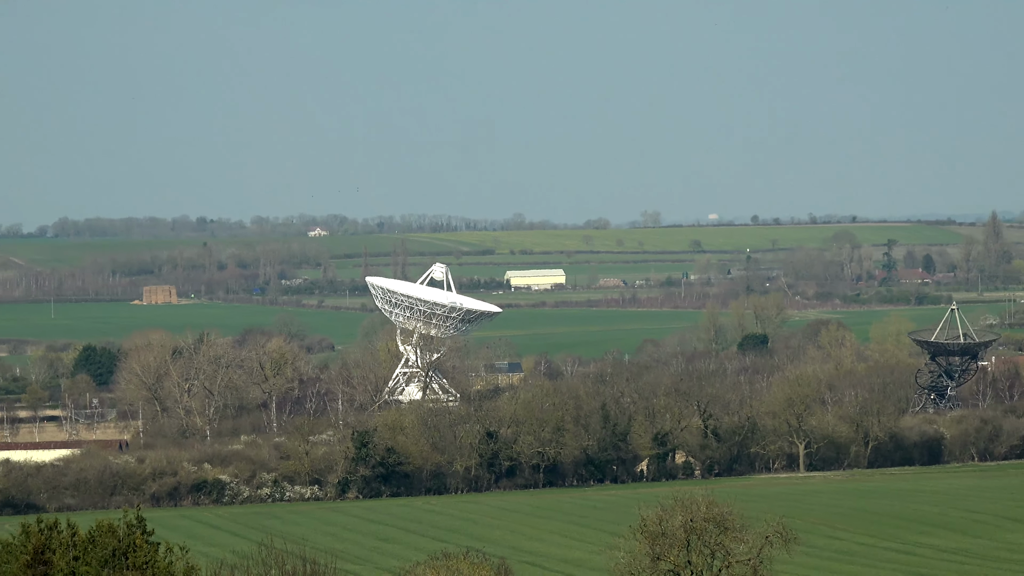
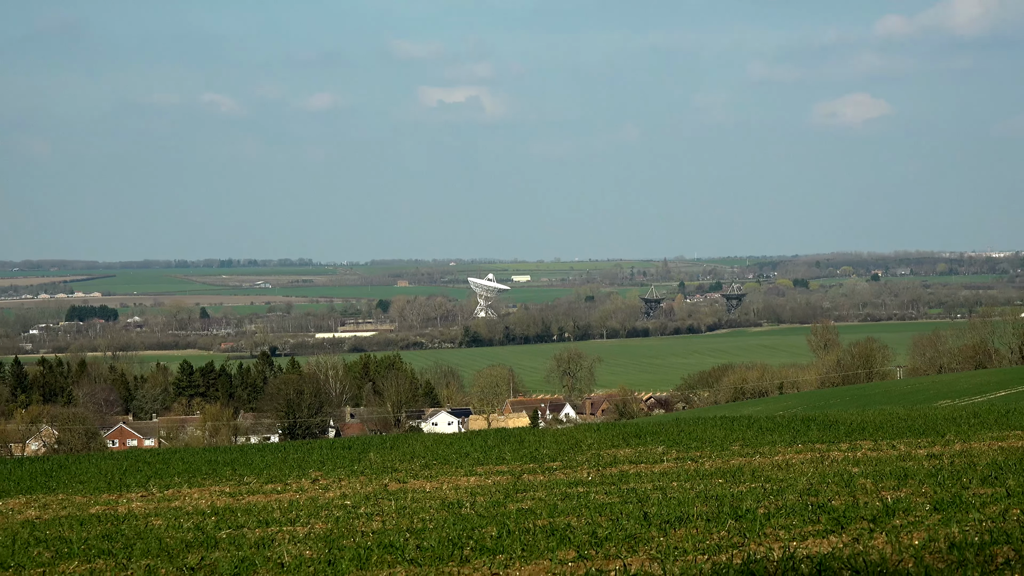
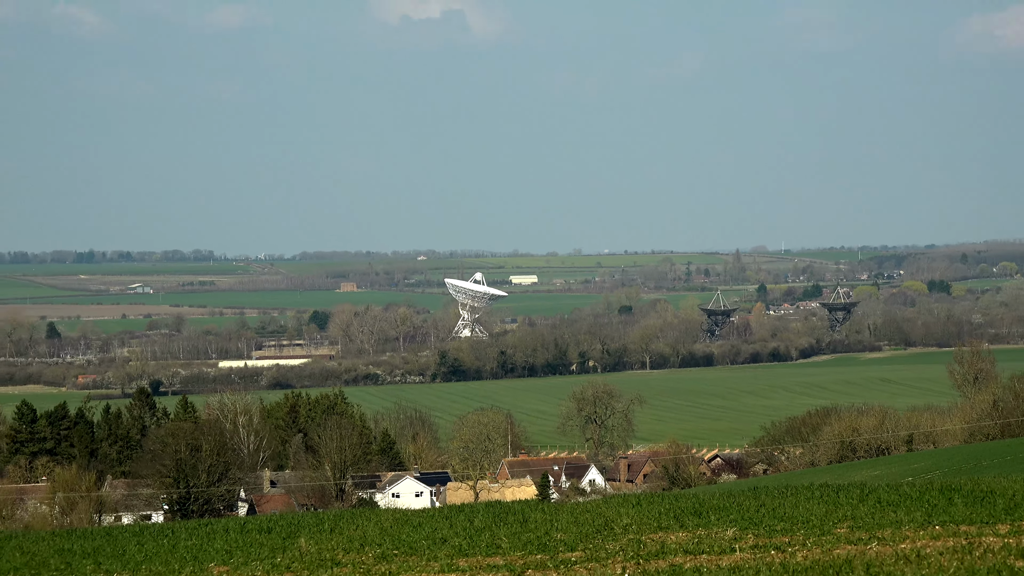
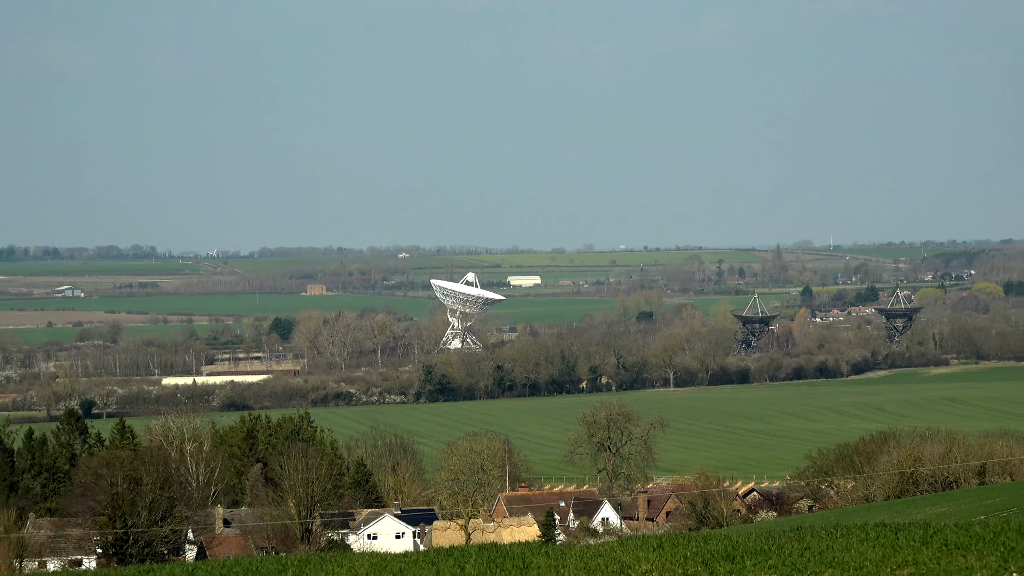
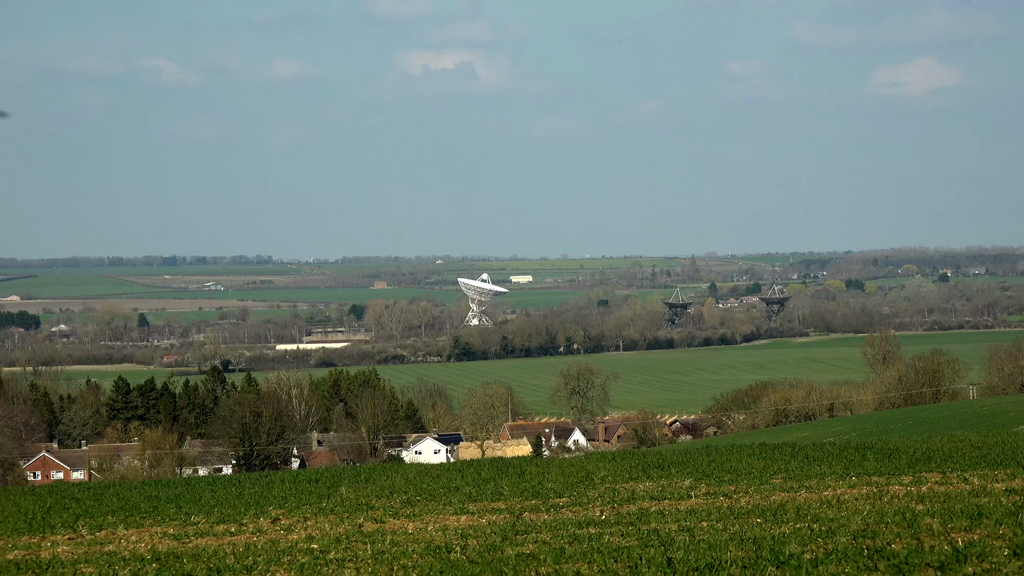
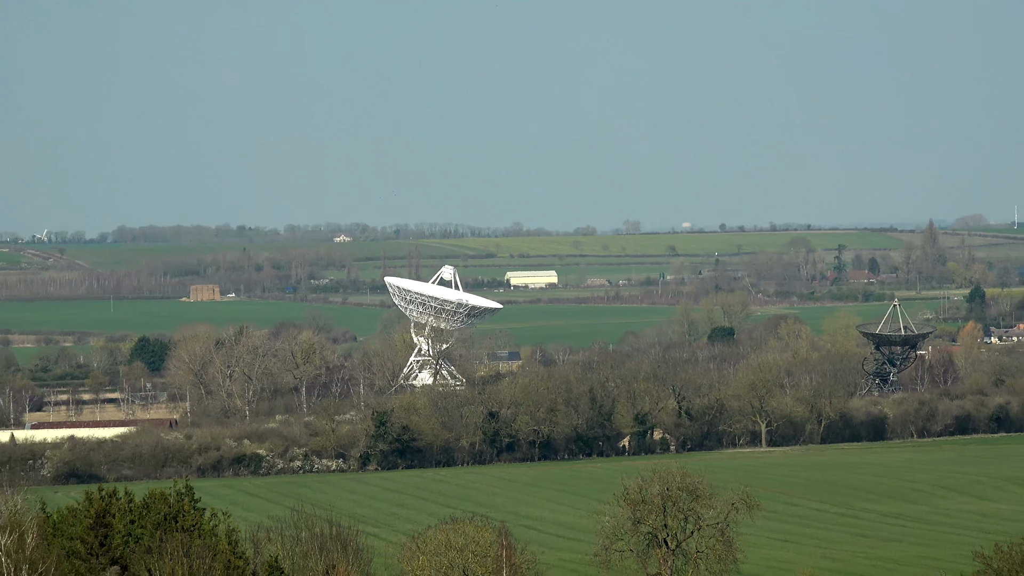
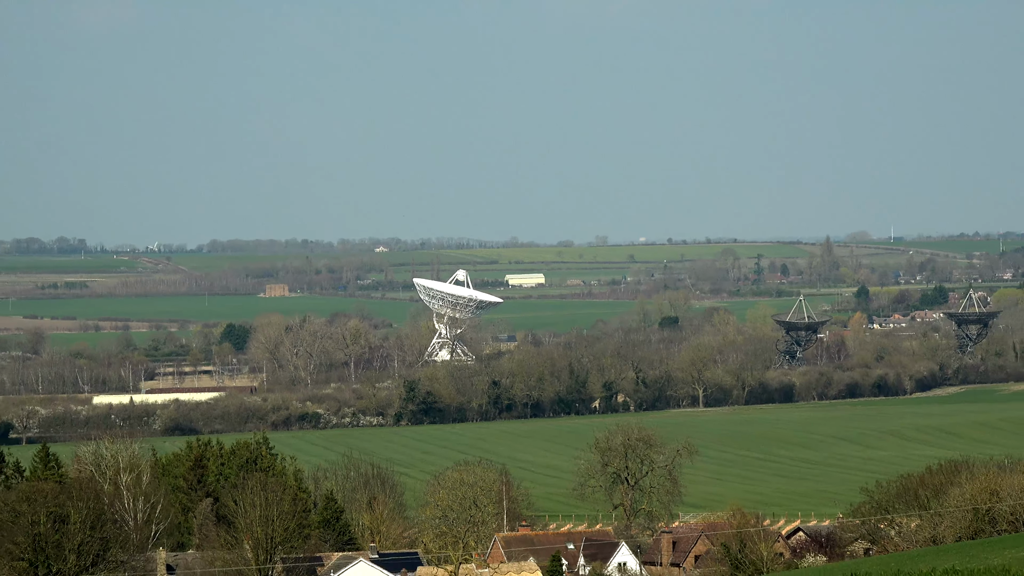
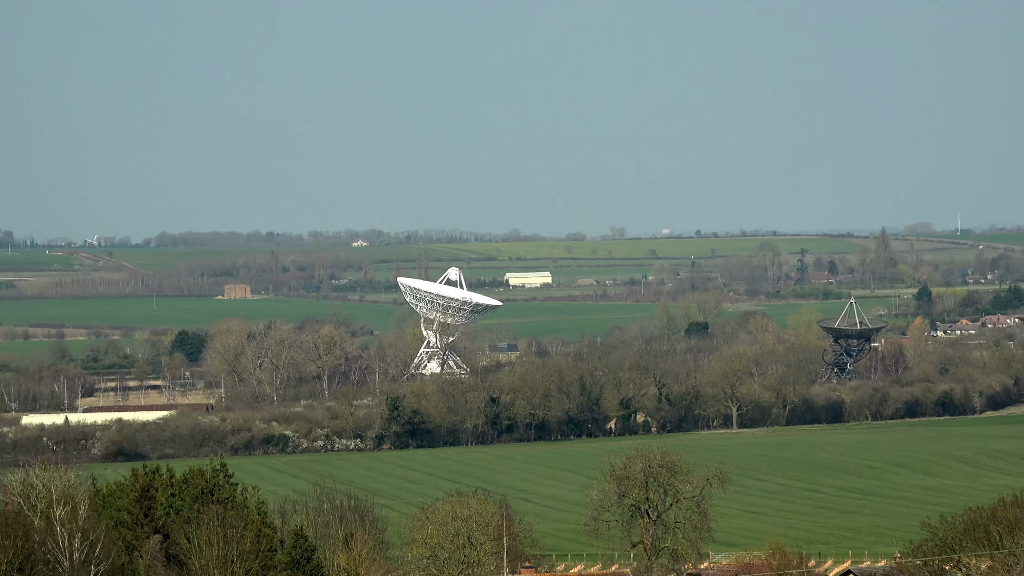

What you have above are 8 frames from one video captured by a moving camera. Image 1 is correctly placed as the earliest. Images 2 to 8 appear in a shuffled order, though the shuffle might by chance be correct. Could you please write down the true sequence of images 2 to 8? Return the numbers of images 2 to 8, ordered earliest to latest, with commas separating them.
6, 8, 7, 4, 3, 5, 2
